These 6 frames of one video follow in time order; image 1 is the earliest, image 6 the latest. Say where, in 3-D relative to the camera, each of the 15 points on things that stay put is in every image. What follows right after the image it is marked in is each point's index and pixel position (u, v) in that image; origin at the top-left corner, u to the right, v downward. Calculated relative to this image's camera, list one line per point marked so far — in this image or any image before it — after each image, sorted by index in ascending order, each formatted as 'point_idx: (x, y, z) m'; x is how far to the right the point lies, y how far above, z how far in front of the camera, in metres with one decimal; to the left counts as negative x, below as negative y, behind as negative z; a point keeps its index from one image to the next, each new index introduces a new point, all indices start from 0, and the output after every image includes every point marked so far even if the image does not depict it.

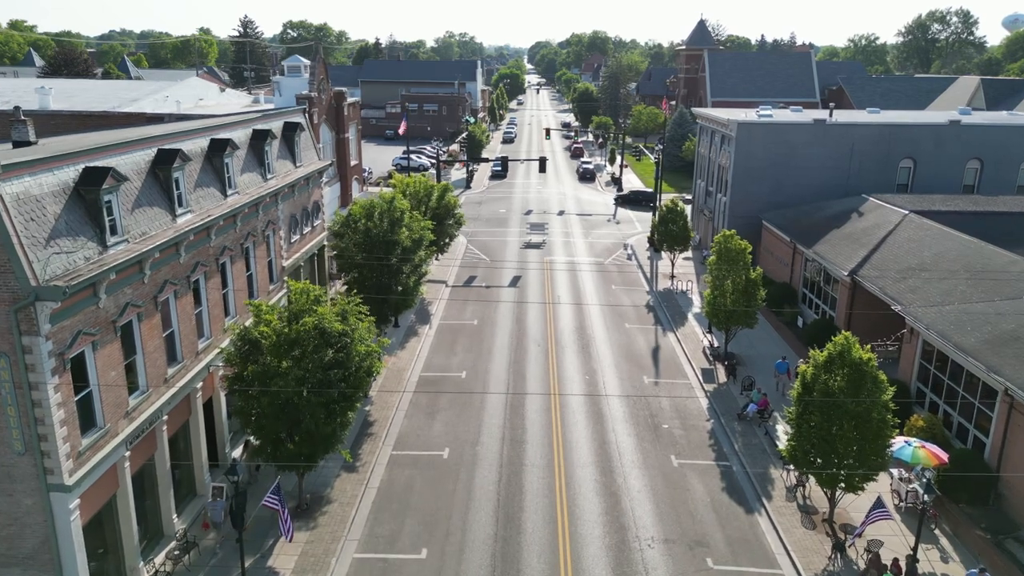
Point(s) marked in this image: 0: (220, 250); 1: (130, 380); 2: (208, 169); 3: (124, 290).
0: (-8.0, +1.1, +20.1) m
1: (-8.4, -2.1, +16.0) m
2: (-8.3, +3.2, +20.0) m
3: (-8.2, 0.0, +15.4) m
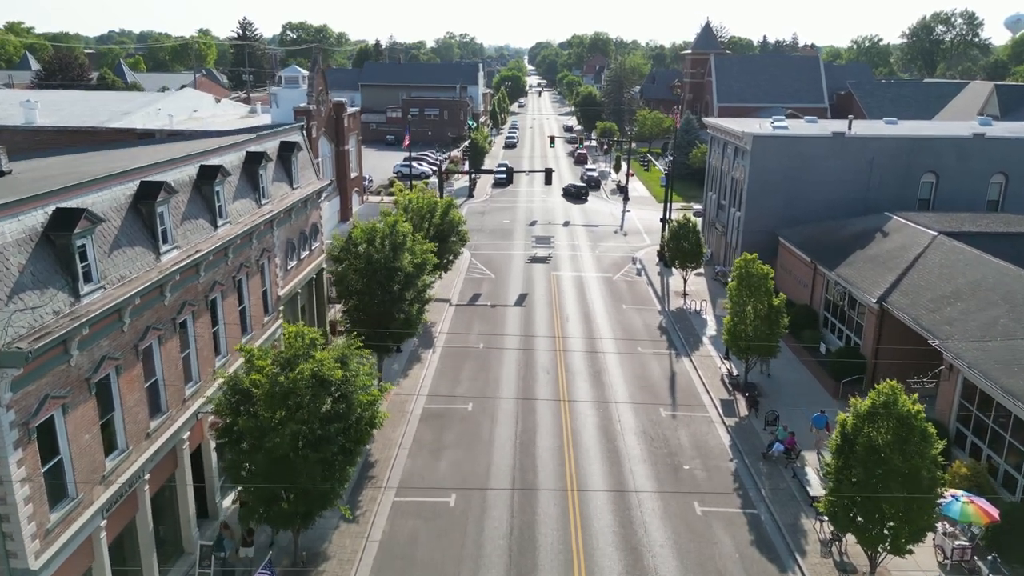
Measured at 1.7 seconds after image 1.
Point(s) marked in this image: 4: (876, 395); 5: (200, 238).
0: (-7.7, +0.1, +18.6) m
1: (-8.1, -3.0, +14.6) m
2: (-8.0, +2.2, +18.5) m
3: (-7.9, -1.0, +13.9) m
4: (+8.2, -2.4, +16.5) m
5: (-7.8, +1.3, +18.2) m
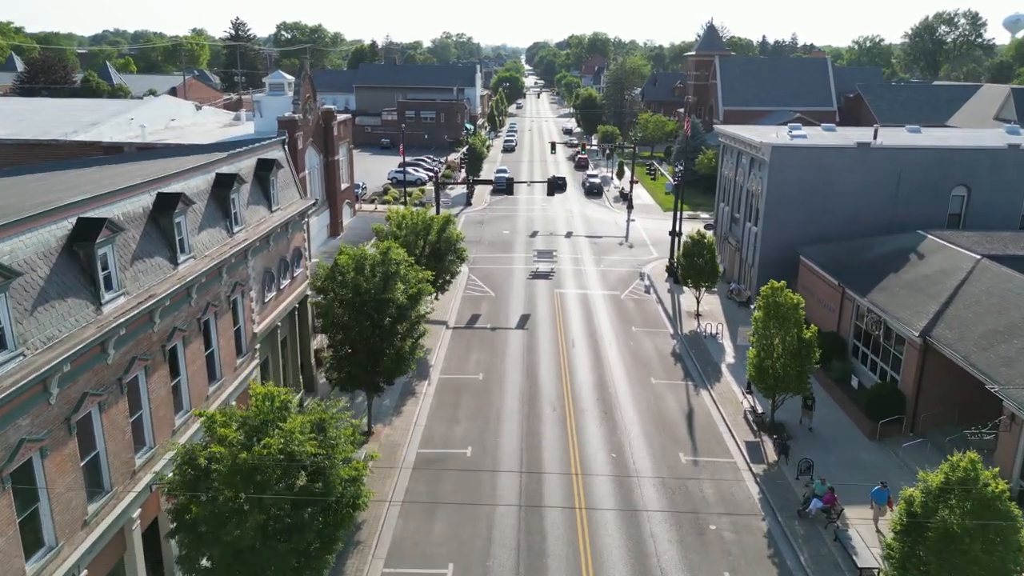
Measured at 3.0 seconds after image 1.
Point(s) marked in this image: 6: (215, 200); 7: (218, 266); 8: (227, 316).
0: (-7.6, -1.0, +16.0) m
1: (-7.9, -4.1, +12.0) m
2: (-7.9, +1.2, +15.9) m
3: (-7.7, -2.1, +11.3) m
4: (+8.4, -3.5, +14.0) m
5: (-7.6, +0.2, +15.6) m
6: (-7.8, +2.3, +19.1) m
7: (-7.3, +0.6, +17.9) m
8: (-7.5, -0.7, +19.3) m
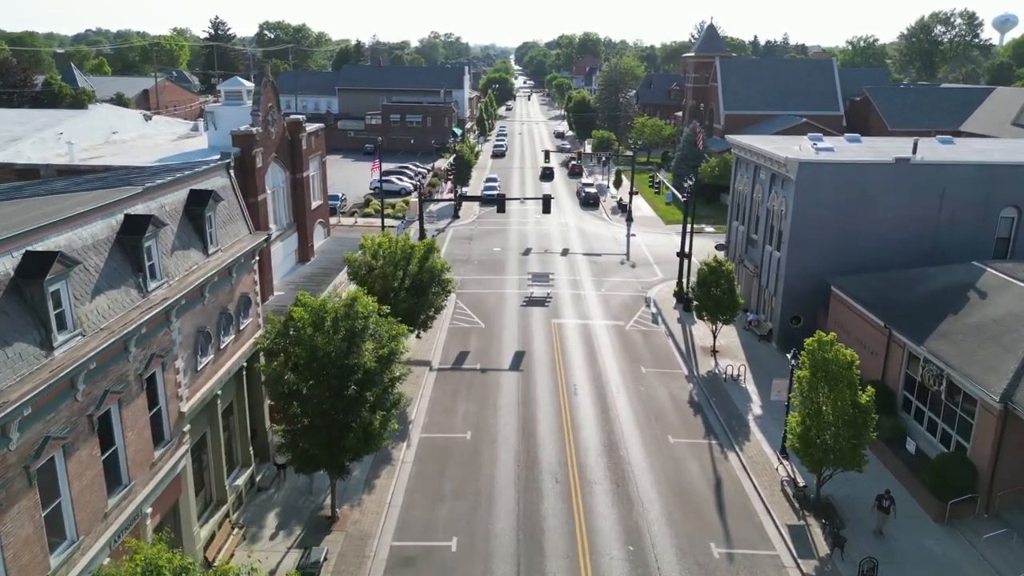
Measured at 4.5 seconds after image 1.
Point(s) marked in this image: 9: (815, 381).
0: (-7.6, -2.5, +11.6) m
1: (-7.9, -5.7, +7.6) m
2: (-7.9, -0.4, +11.5) m
3: (-7.7, -3.6, +6.9) m
4: (+8.4, -4.9, +9.8) m
5: (-7.7, -1.3, +11.2) m
6: (-7.9, +0.8, +14.8) m
7: (-7.3, -1.0, +13.6) m
8: (-7.6, -2.3, +14.9) m
9: (+8.3, -2.6, +20.0) m
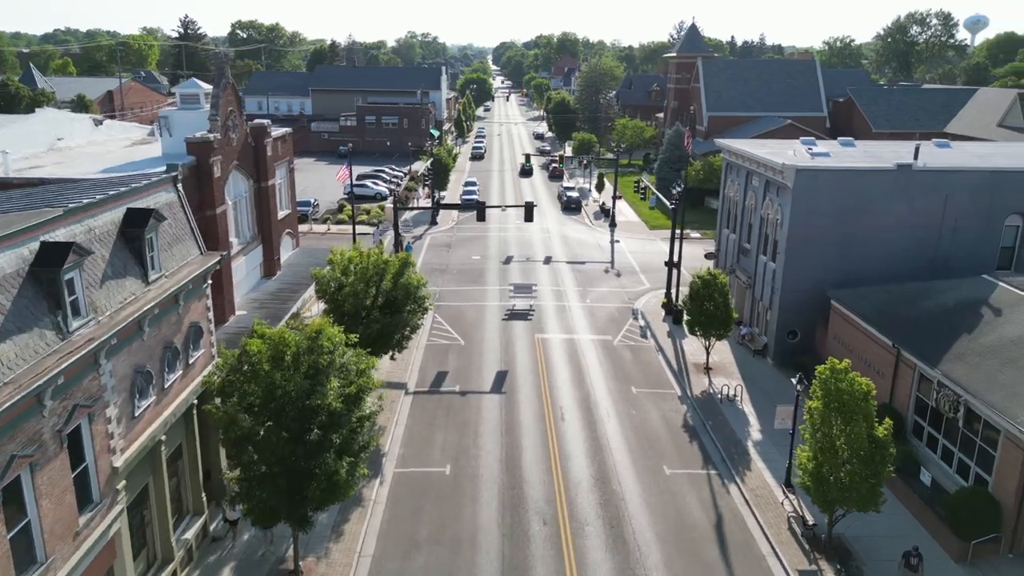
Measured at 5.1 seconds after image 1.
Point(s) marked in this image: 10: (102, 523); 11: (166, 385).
0: (-7.8, -3.3, +9.4) m
1: (-7.9, -6.4, +5.4) m
2: (-8.1, -1.1, +9.3) m
3: (-7.7, -4.3, +4.7) m
4: (+8.3, -5.5, +8.1) m
5: (-7.8, -2.1, +9.0) m
6: (-8.2, +0.1, +12.5) m
7: (-7.6, -1.7, +11.4) m
8: (-7.9, -3.0, +12.7) m
9: (+7.9, -3.1, +18.2) m
10: (-7.9, -4.5, +14.1) m
11: (-7.9, -2.2, +16.7) m
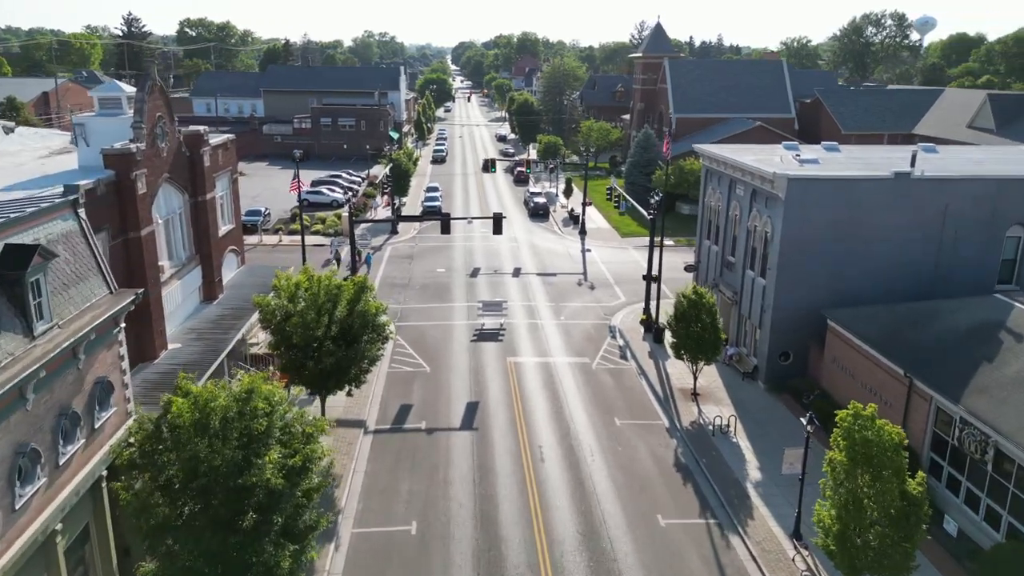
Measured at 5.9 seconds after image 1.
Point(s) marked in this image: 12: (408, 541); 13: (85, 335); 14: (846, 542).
0: (-7.8, -4.2, +6.2) m
1: (-7.7, -7.3, +2.2) m
2: (-8.1, -2.0, +6.1) m
3: (-7.4, -5.3, +1.5) m
4: (+8.4, -6.2, +5.7) m
5: (-7.8, -3.0, +5.8) m
6: (-8.4, -0.9, +9.3) m
7: (-7.7, -2.7, +8.2) m
8: (-8.1, -4.0, +9.5) m
9: (+7.4, -3.9, +15.8) m
10: (-8.1, -5.5, +10.8) m
11: (-8.3, -3.2, +13.5) m
12: (-2.8, -6.8, +19.6) m
13: (-8.1, -0.9, +13.8) m
14: (+7.3, -5.6, +16.0) m
